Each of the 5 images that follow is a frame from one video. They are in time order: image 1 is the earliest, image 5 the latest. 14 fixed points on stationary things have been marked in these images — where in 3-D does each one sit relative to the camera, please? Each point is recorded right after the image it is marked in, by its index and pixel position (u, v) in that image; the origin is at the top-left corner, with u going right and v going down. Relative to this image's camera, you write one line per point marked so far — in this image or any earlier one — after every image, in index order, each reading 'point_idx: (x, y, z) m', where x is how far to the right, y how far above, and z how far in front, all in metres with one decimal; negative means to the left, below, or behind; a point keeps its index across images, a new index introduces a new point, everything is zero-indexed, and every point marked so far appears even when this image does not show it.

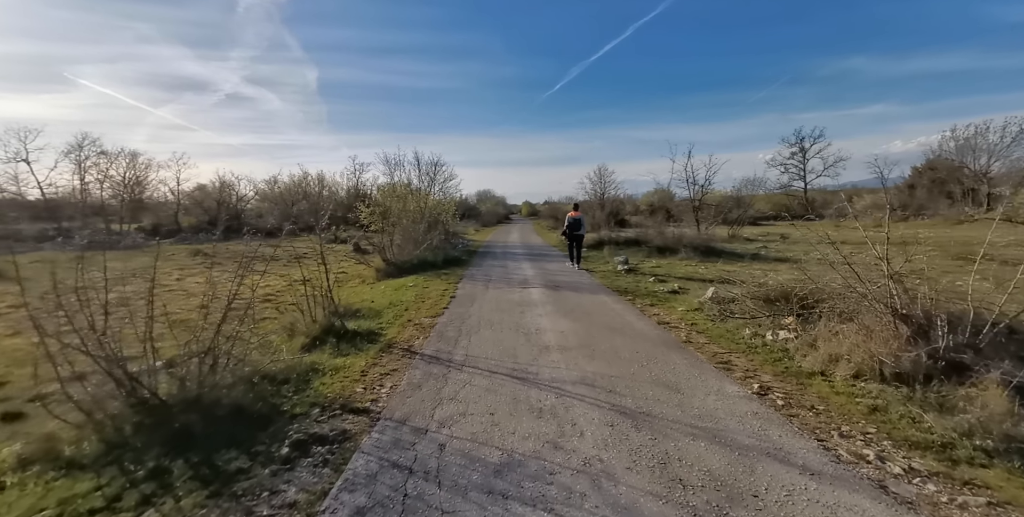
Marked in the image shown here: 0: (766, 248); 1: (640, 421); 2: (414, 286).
0: (+10.4, +0.4, +16.8) m
1: (+1.1, -1.4, +3.5) m
2: (-2.6, -0.8, +11.0) m
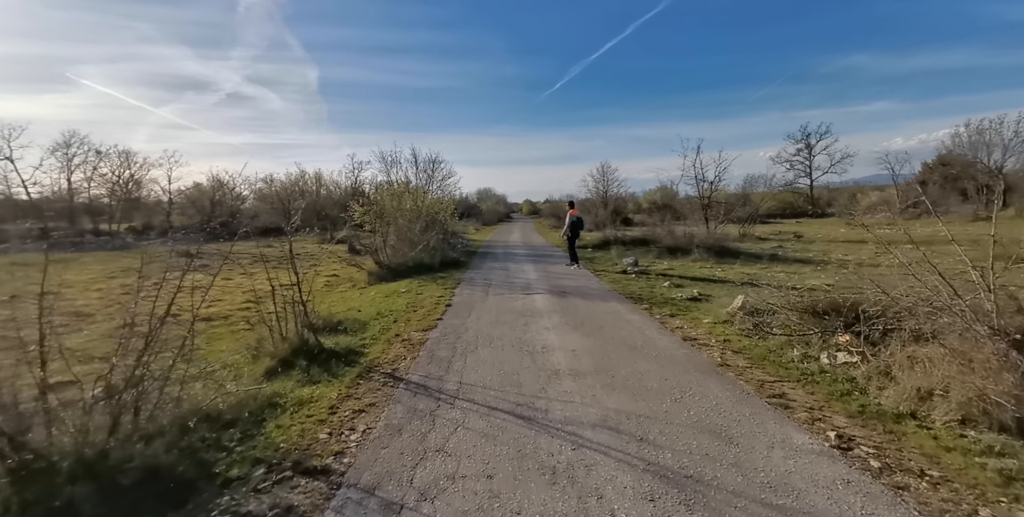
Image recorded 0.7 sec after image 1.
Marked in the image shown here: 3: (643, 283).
0: (+10.5, +0.4, +15.9) m
1: (+1.1, -1.5, +2.6) m
2: (-2.6, -0.9, +10.1) m
3: (+3.3, -0.6, +10.1) m
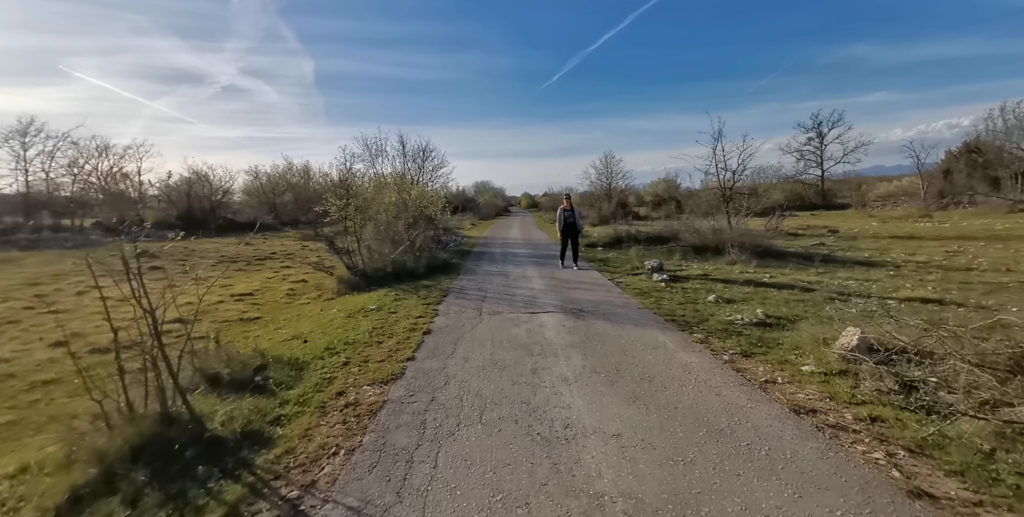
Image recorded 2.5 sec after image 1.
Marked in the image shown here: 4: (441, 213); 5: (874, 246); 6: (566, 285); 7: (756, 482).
0: (+10.5, +0.4, +13.7) m
1: (+1.2, -1.7, +0.4) m
2: (-2.6, -1.0, +7.8) m
3: (+3.3, -0.8, +7.9) m
4: (-3.4, +2.2, +19.6) m
5: (+12.1, +0.4, +13.7) m
6: (+1.3, -0.6, +9.6) m
7: (+1.6, -1.4, +2.6) m
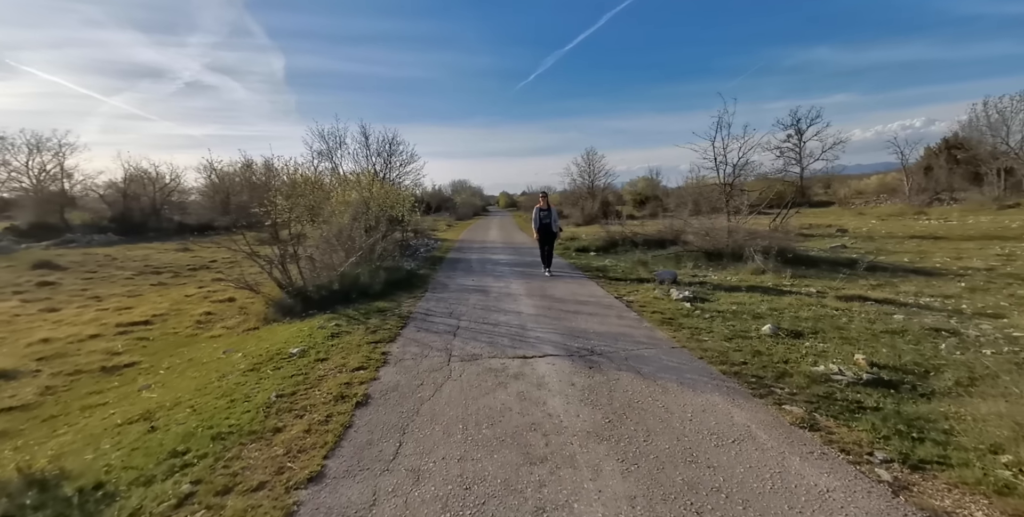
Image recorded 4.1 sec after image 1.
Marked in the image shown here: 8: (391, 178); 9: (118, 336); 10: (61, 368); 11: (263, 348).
0: (+9.9, +0.3, +12.0) m
1: (+1.3, -2.0, -1.8) m
2: (-2.8, -1.3, +5.4) m
3: (+3.0, -1.0, +5.8) m
4: (-4.3, +1.9, +17.1) m
5: (+11.5, +0.3, +12.1) m
6: (+0.9, -0.9, +7.4) m
7: (+1.6, -1.7, +0.5) m
8: (-5.8, +3.9, +19.5) m
9: (-7.2, -1.4, +7.5) m
10: (-6.7, -1.6, +6.1) m
11: (-3.7, -1.3, +6.0) m
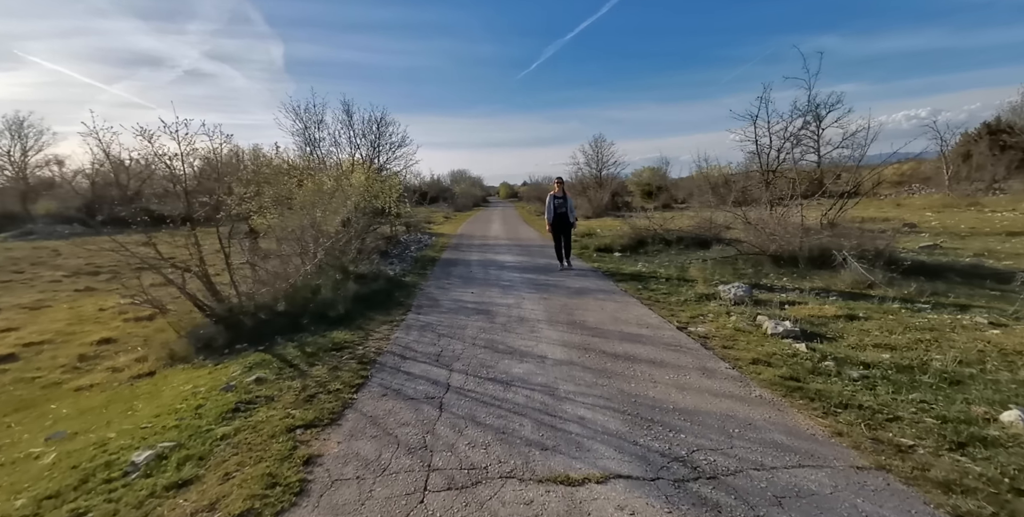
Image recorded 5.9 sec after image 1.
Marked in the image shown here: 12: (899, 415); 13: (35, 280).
0: (+10.1, +0.2, +9.4) m
1: (+1.5, -2.4, -4.3) m
2: (-2.6, -1.5, +2.9) m
3: (+3.2, -1.2, +3.3) m
4: (-4.0, +1.9, +14.5) m
5: (+11.8, +0.2, +9.5) m
6: (+1.1, -1.0, +4.8) m
7: (+1.8, -2.0, -2.1) m
8: (-5.5, +4.0, +16.8) m
9: (-7.0, -1.6, +5.0) m
10: (-6.5, -1.8, +3.6) m
11: (-3.5, -1.5, +3.5) m
12: (+3.0, -1.2, +3.2) m
13: (-14.1, -0.6, +12.1) m
